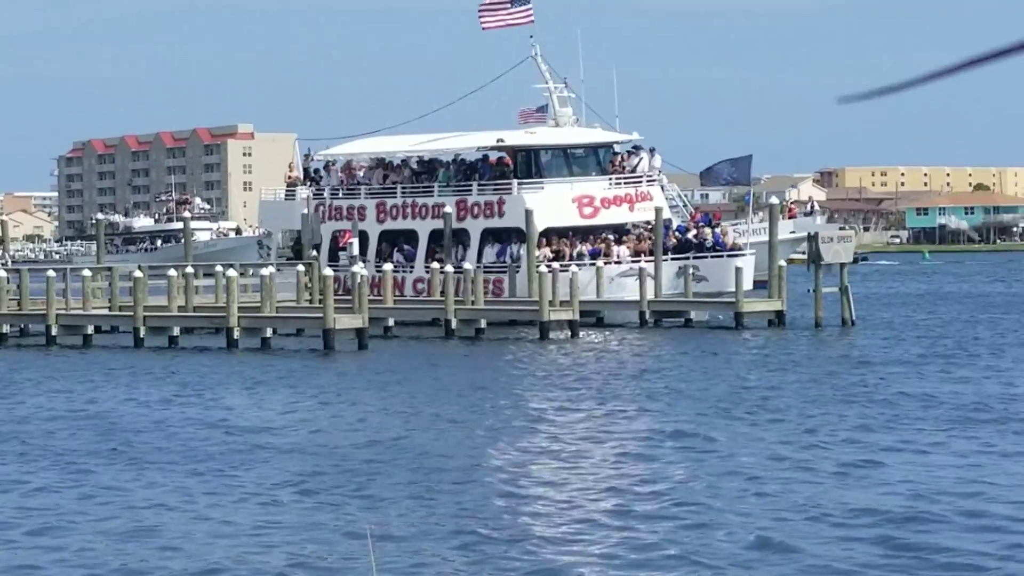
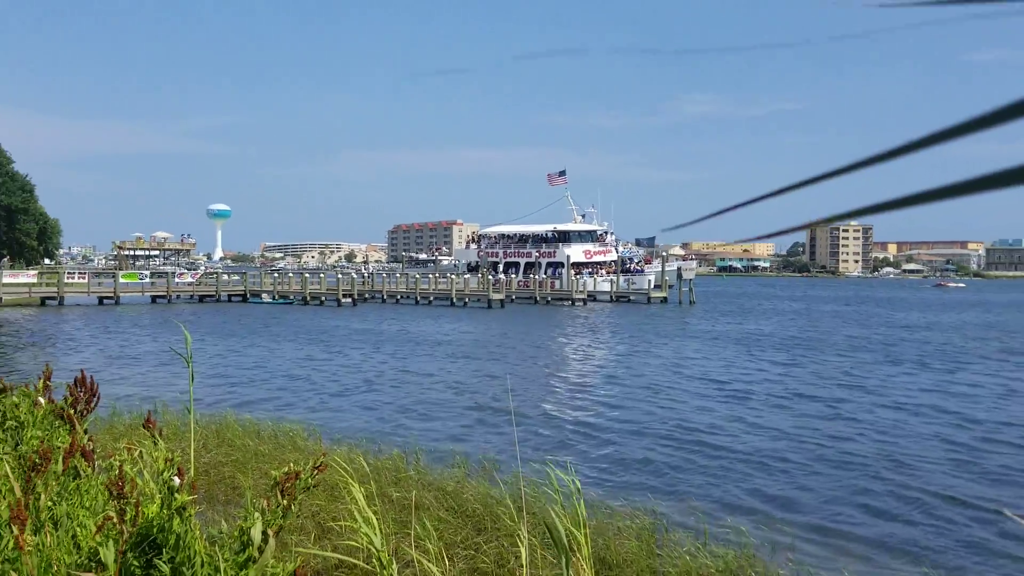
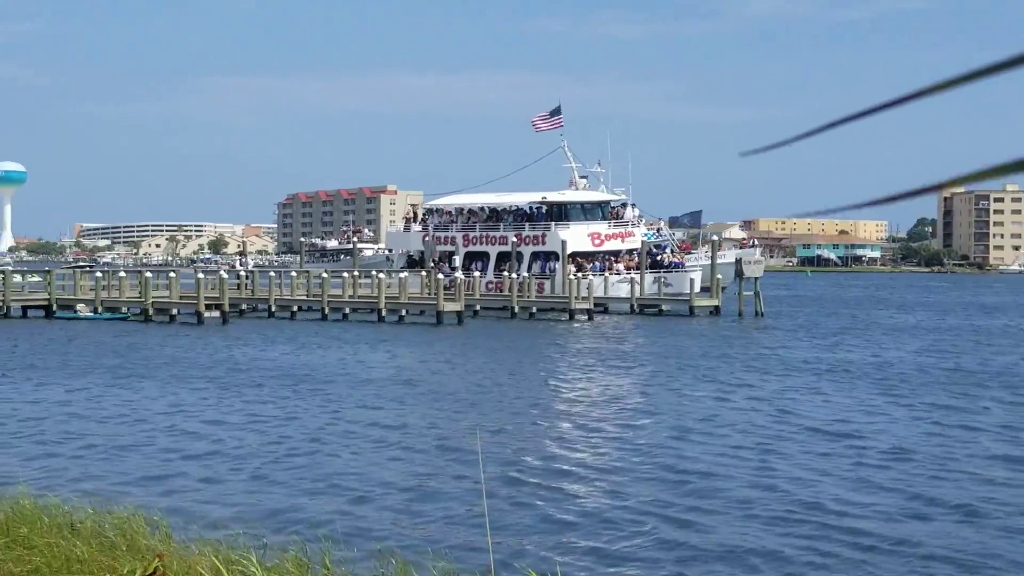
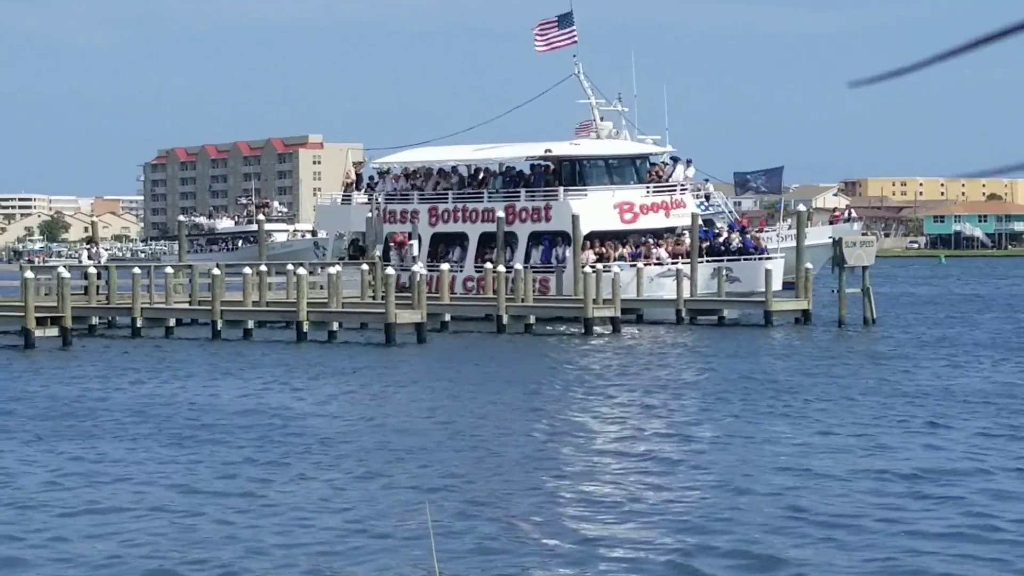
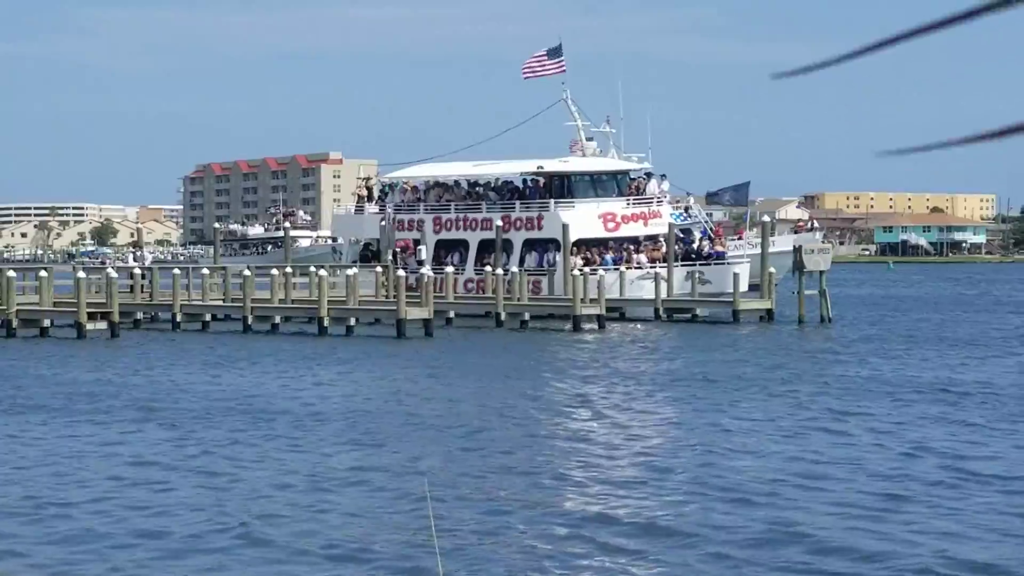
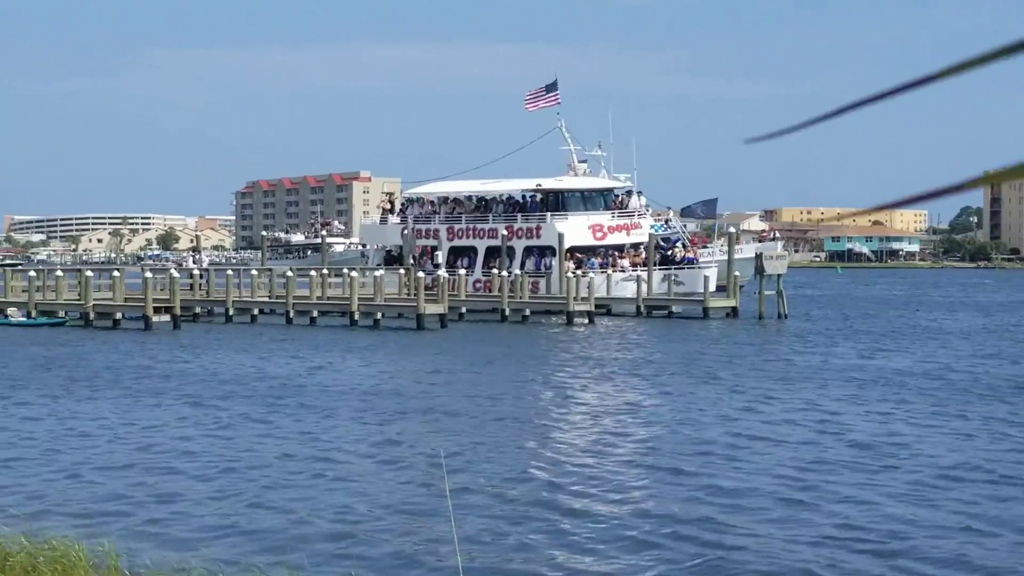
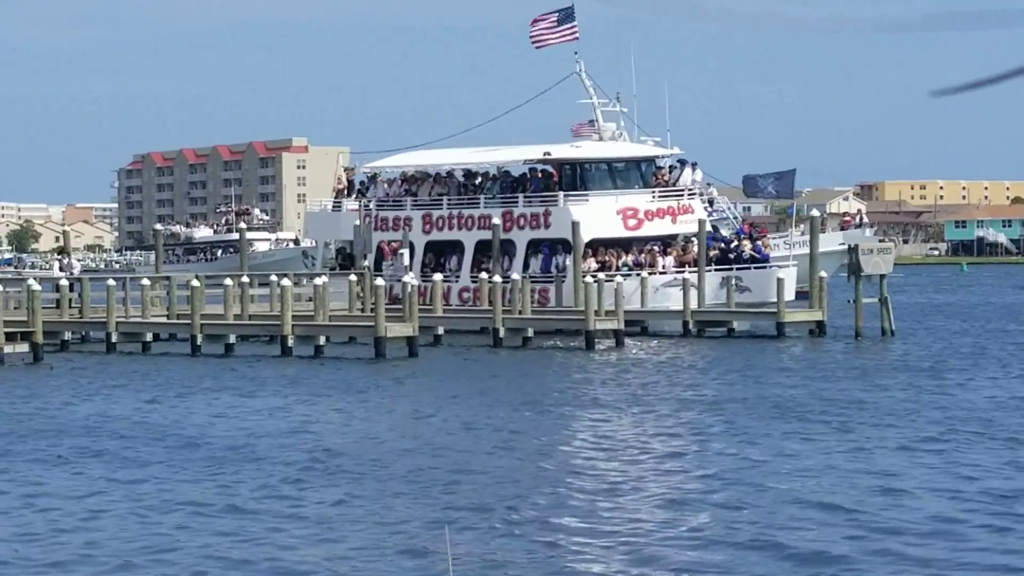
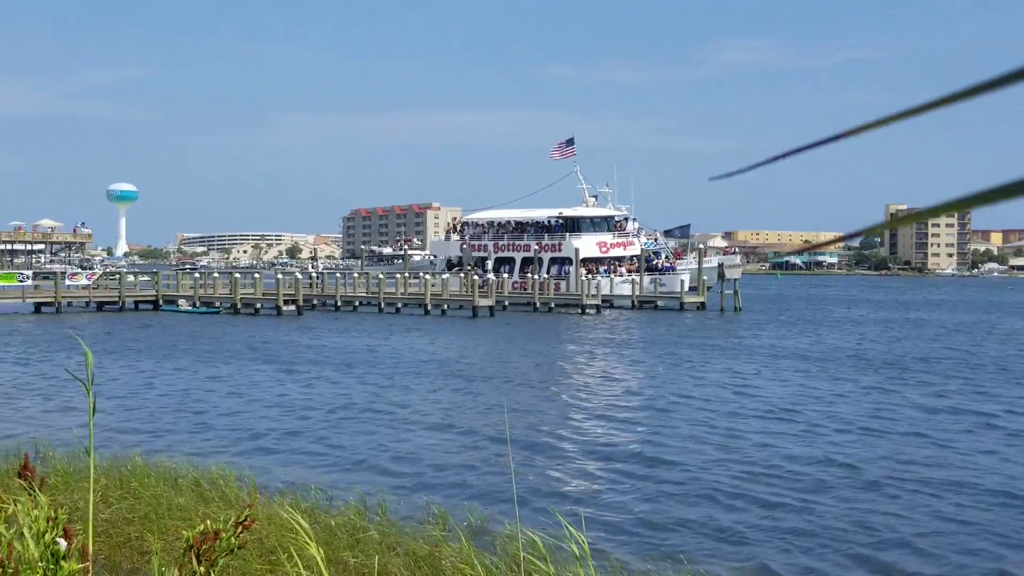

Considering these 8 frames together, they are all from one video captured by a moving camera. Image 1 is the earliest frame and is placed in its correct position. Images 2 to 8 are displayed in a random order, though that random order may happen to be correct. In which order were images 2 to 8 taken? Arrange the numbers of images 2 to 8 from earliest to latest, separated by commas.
7, 4, 5, 6, 3, 8, 2
